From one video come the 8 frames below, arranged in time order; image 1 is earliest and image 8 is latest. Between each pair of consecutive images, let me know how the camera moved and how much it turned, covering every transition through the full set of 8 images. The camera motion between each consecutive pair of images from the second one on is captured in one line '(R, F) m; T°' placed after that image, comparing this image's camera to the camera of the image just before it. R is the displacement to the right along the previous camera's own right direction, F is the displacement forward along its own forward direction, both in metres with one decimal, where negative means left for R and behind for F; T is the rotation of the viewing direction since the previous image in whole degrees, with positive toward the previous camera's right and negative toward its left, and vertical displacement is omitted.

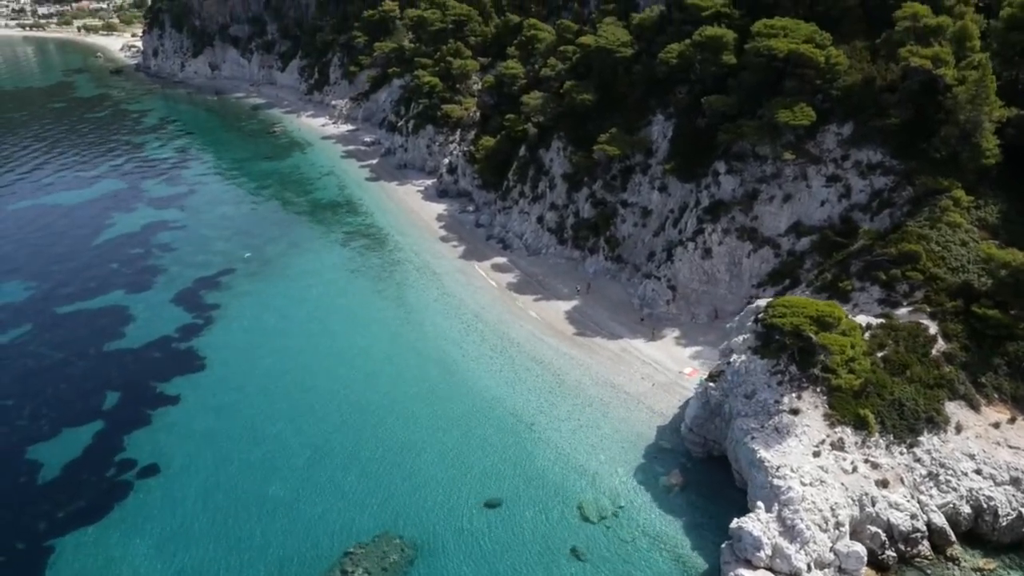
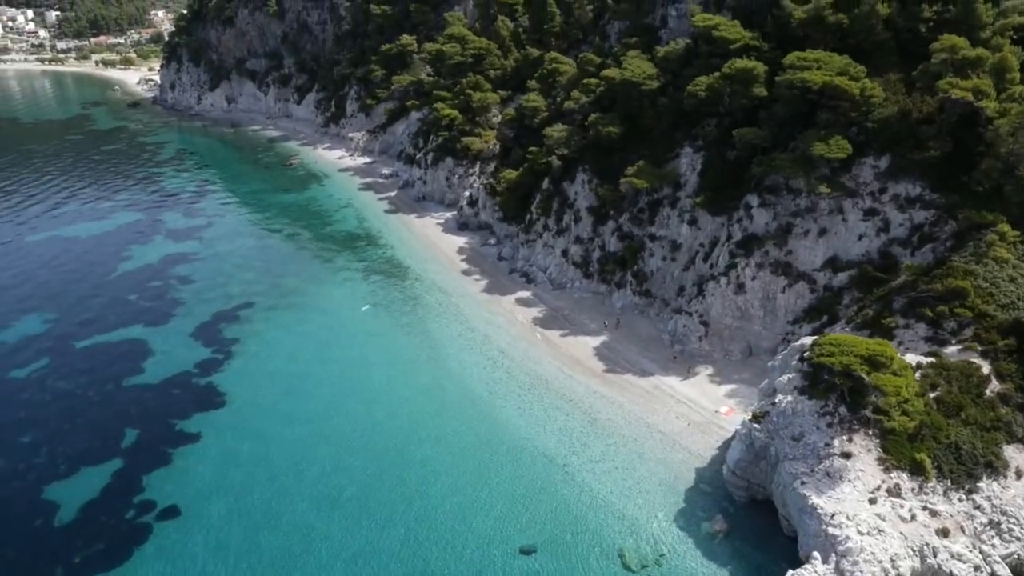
(-1.1, +0.9) m; -1°
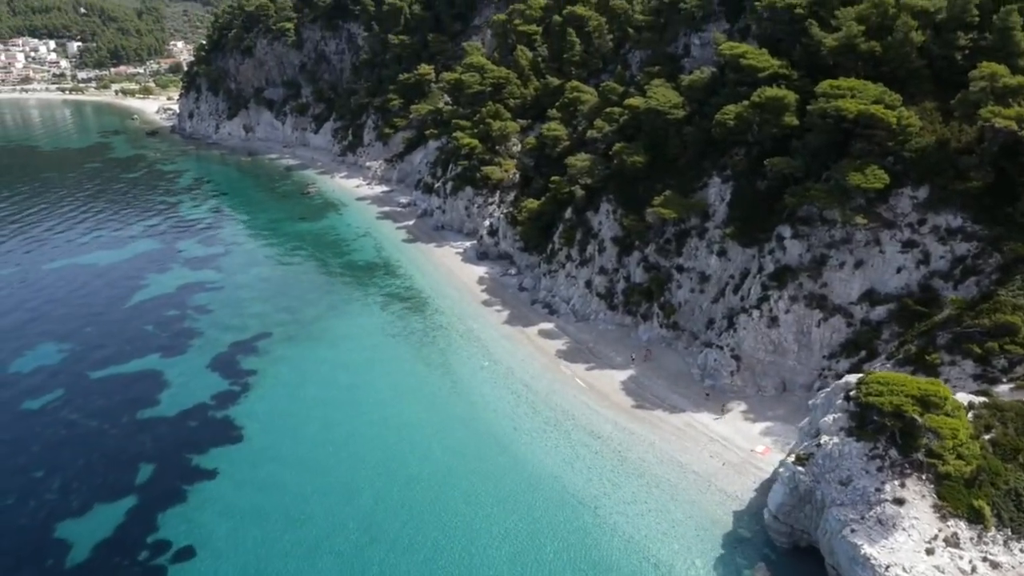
(-0.7, +1.0) m; -1°
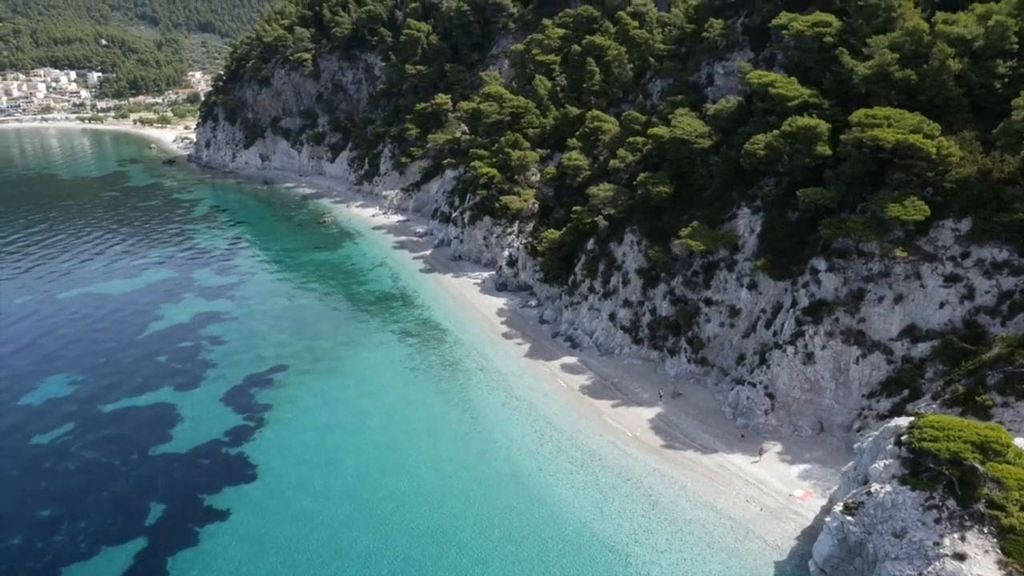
(-0.6, +1.2) m; -1°
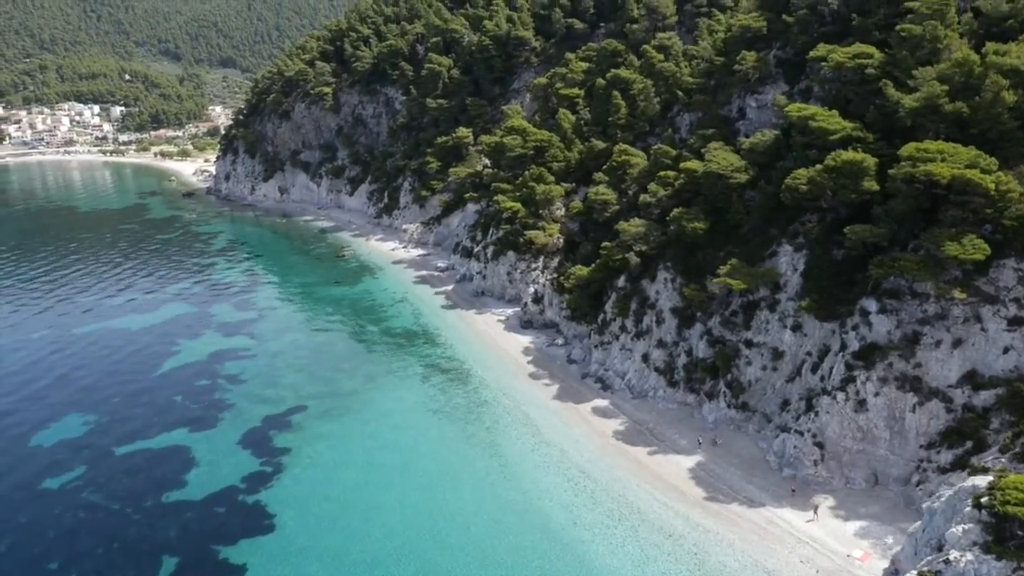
(-0.9, +1.7) m; -1°
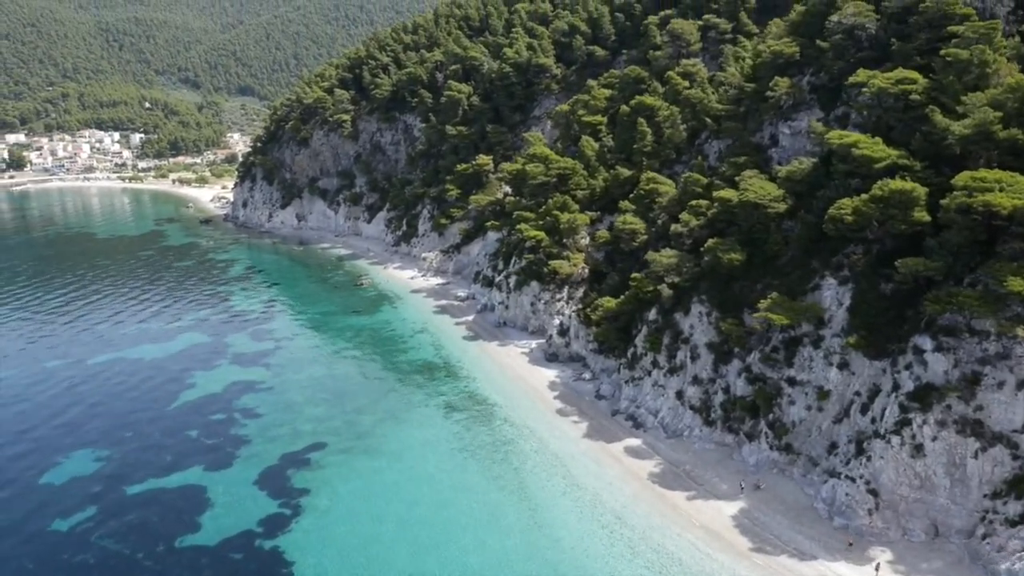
(-0.9, +1.7) m; -1°
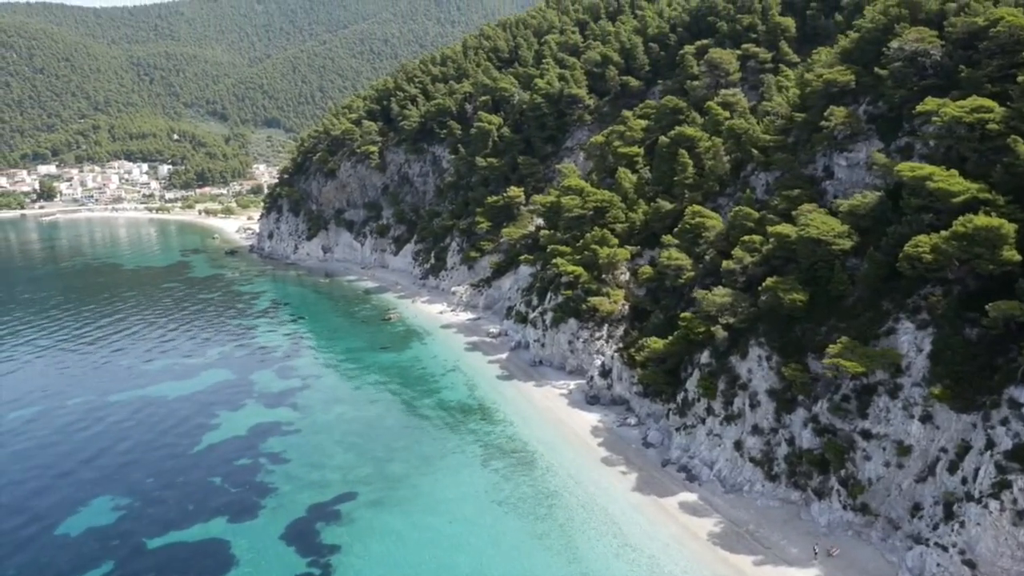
(-1.3, +2.6) m; -2°
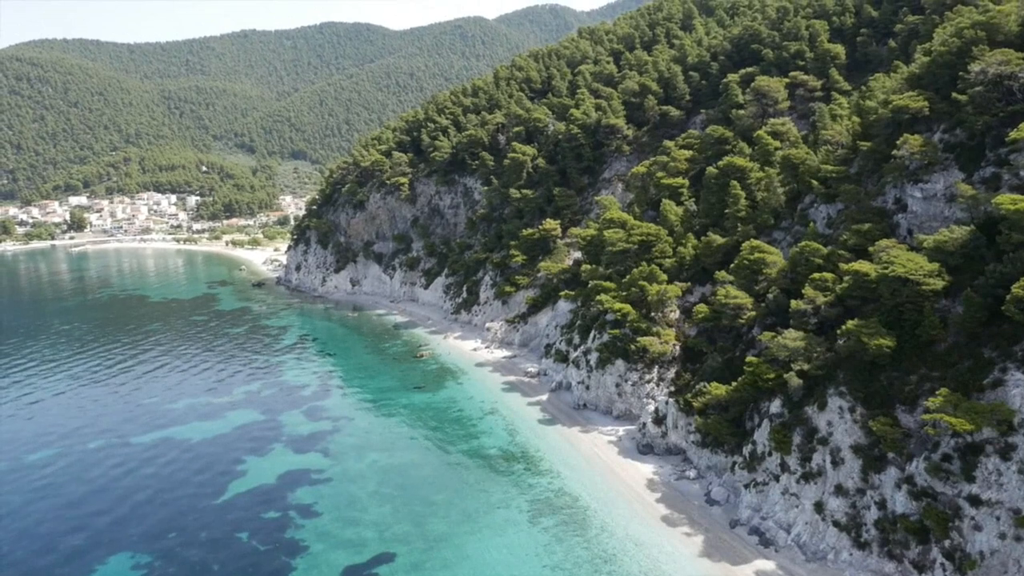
(-1.6, +3.3) m; -2°
